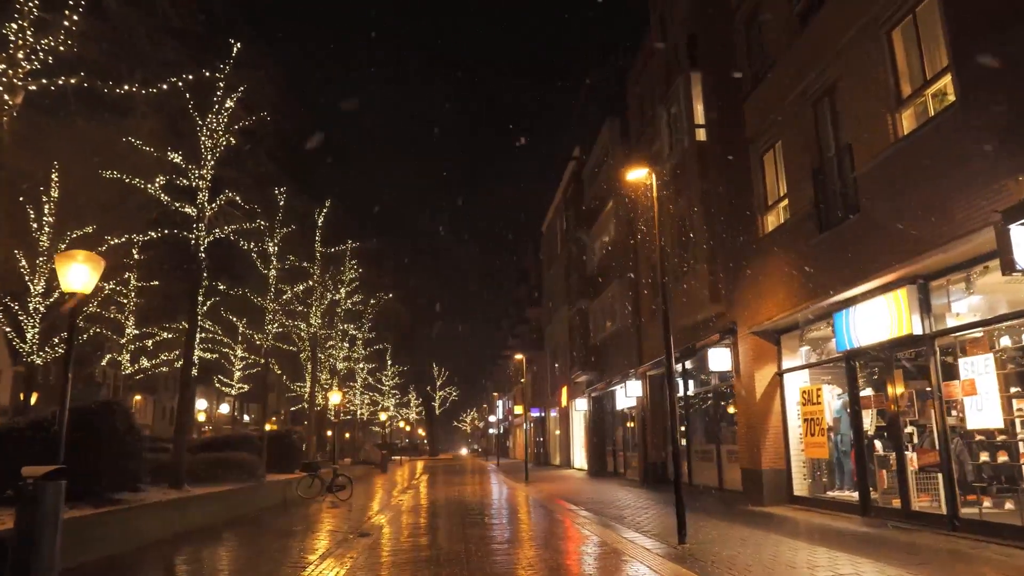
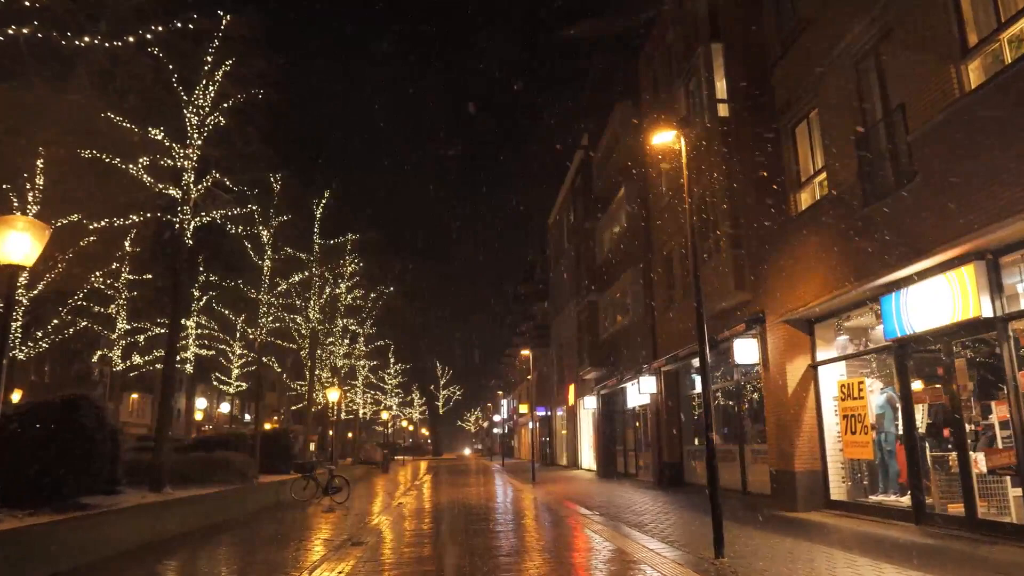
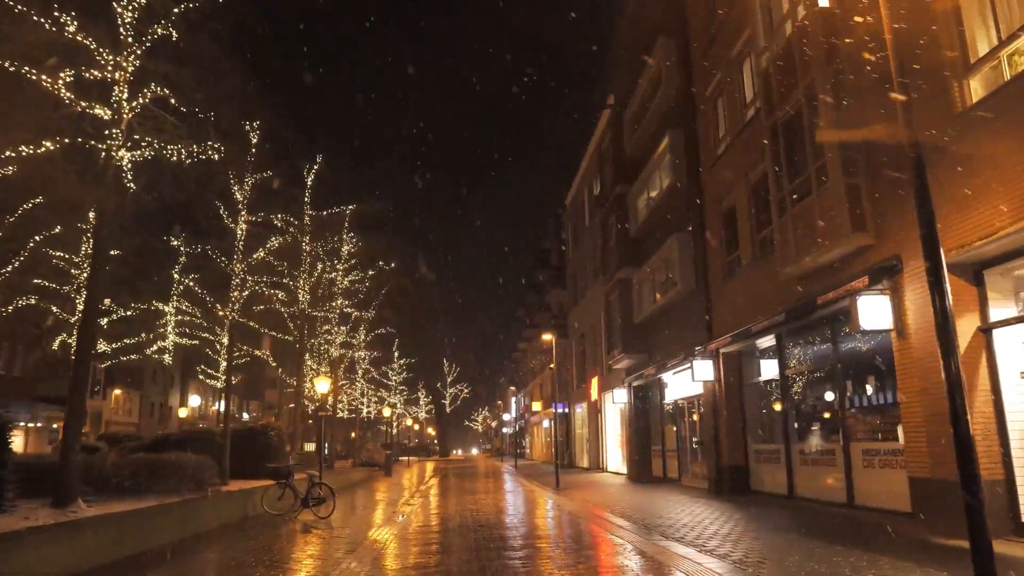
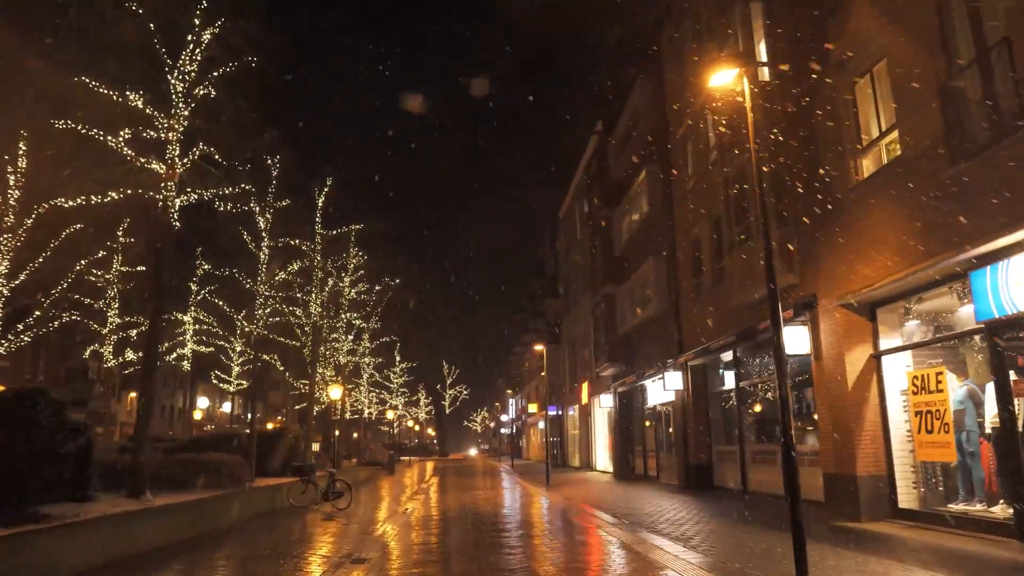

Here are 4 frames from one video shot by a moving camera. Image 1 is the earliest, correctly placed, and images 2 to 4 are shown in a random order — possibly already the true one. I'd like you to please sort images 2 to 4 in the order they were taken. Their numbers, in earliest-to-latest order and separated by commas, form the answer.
2, 4, 3
